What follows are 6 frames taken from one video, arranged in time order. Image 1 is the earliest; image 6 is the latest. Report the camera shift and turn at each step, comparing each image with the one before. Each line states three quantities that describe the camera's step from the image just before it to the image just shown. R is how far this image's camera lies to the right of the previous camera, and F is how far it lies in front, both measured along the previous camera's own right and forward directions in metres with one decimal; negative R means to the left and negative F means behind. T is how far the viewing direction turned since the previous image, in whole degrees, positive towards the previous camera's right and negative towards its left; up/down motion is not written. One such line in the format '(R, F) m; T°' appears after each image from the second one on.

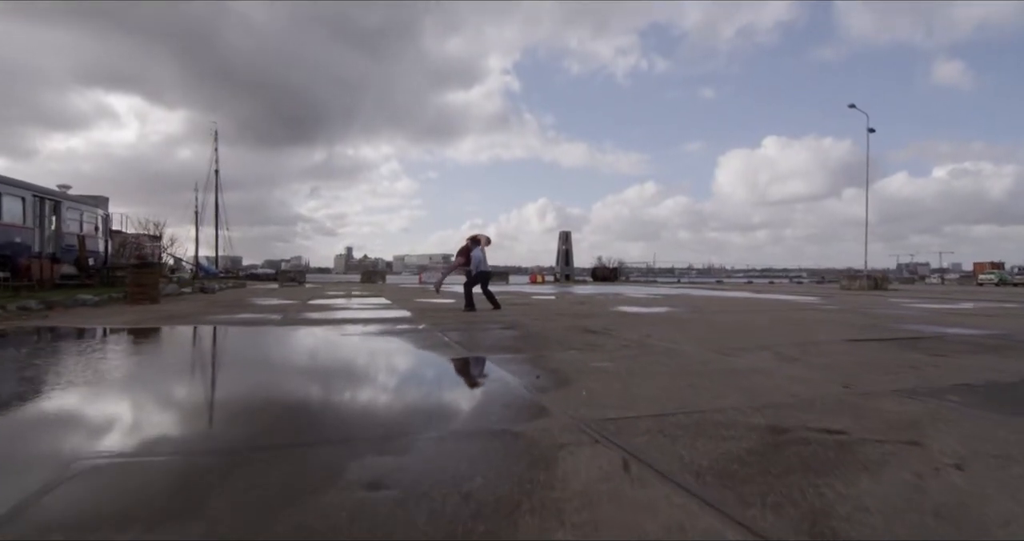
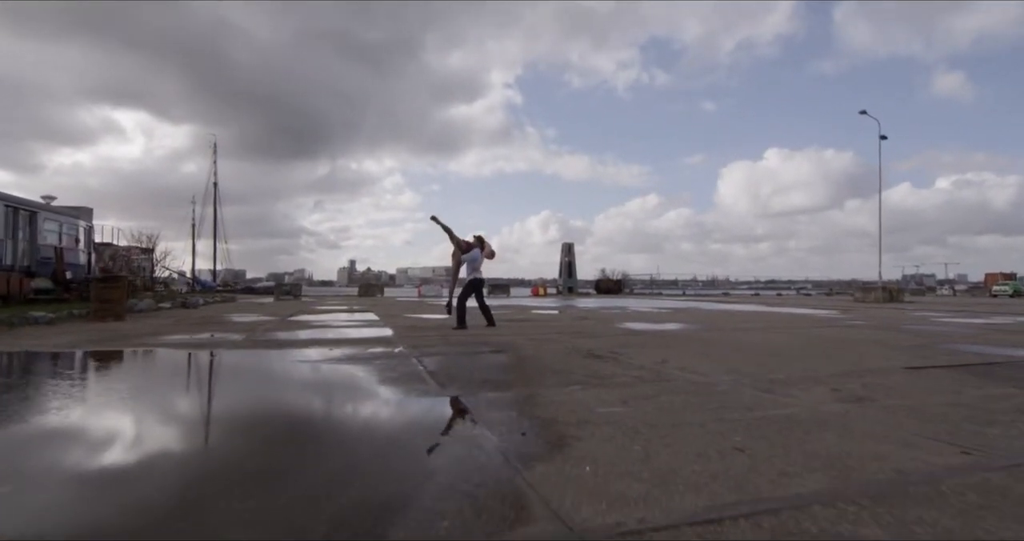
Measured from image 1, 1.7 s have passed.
(+0.1, +1.1) m; 0°
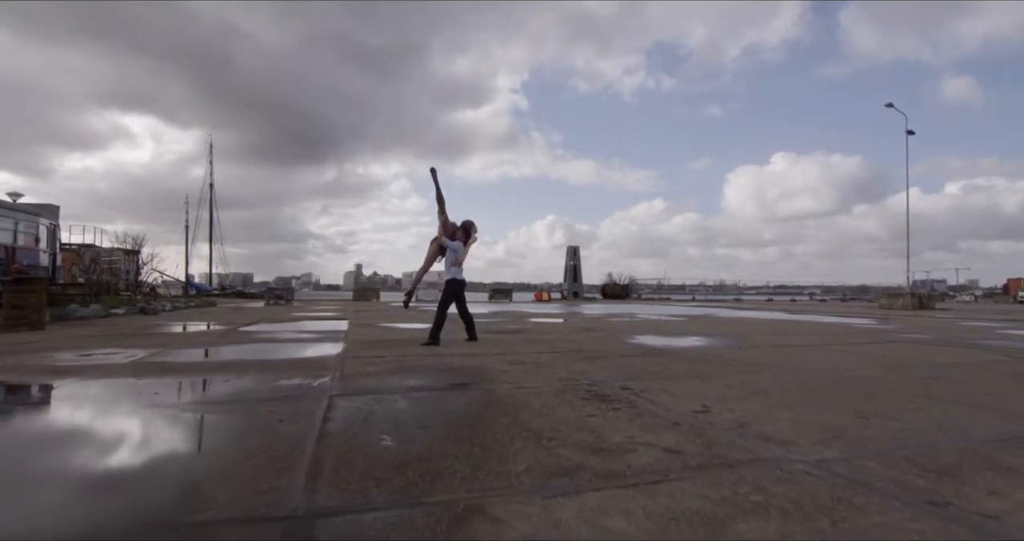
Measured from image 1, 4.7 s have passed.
(+0.3, +2.0) m; -1°
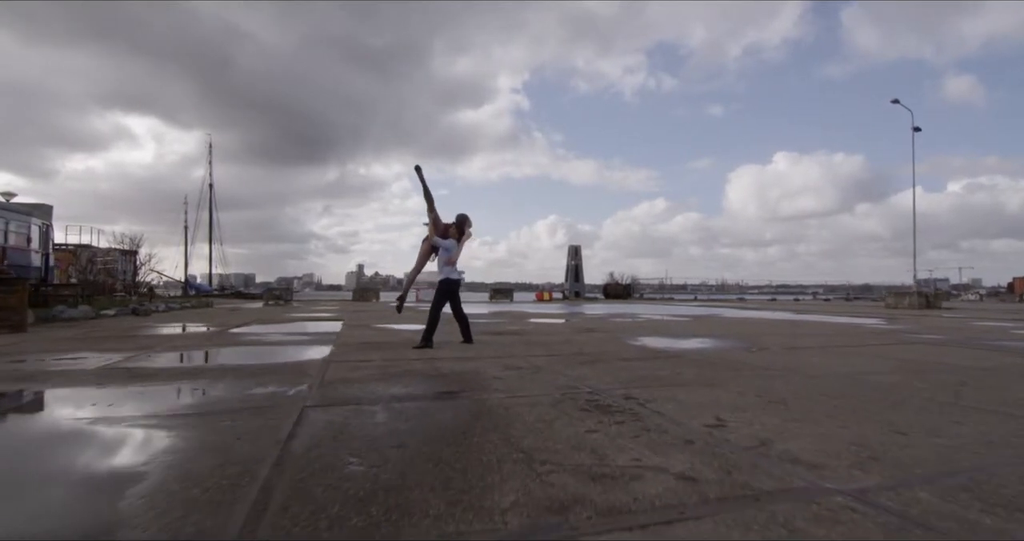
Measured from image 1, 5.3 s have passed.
(+0.1, +0.4) m; 0°
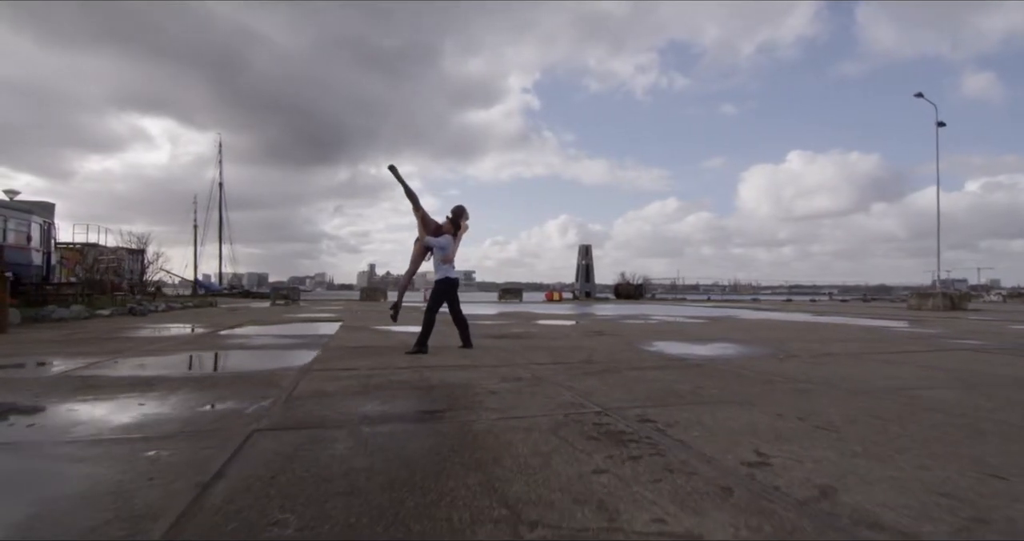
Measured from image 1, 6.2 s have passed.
(+0.1, +0.7) m; -1°
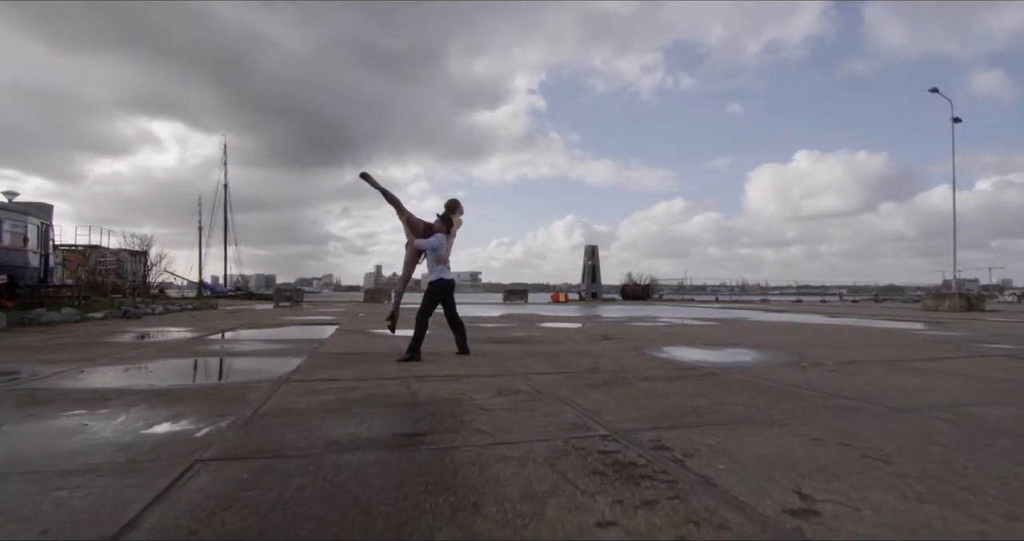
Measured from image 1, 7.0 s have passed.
(+0.1, +0.5) m; -1°
